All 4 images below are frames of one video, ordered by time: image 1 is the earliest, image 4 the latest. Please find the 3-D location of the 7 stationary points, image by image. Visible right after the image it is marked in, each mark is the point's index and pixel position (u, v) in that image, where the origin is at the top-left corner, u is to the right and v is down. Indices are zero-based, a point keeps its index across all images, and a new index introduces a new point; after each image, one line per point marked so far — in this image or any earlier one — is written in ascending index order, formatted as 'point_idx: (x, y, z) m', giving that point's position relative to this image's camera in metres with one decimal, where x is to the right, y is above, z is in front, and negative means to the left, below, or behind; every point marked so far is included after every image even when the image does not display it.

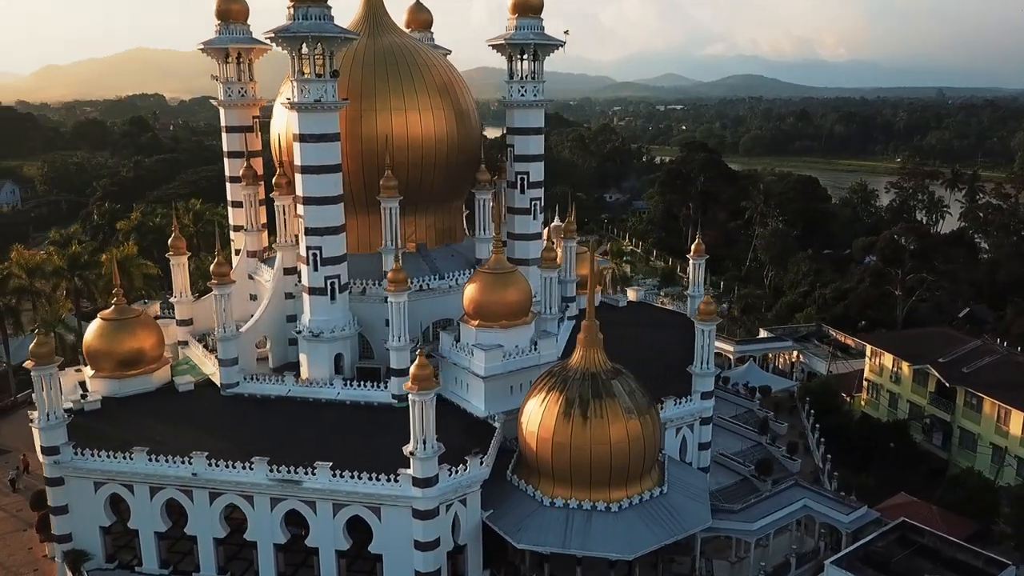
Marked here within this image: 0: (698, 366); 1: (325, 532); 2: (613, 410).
0: (+4.7, -1.9, +19.8) m
1: (-3.8, -5.0, +16.2) m
2: (+2.1, -2.5, +16.1) m
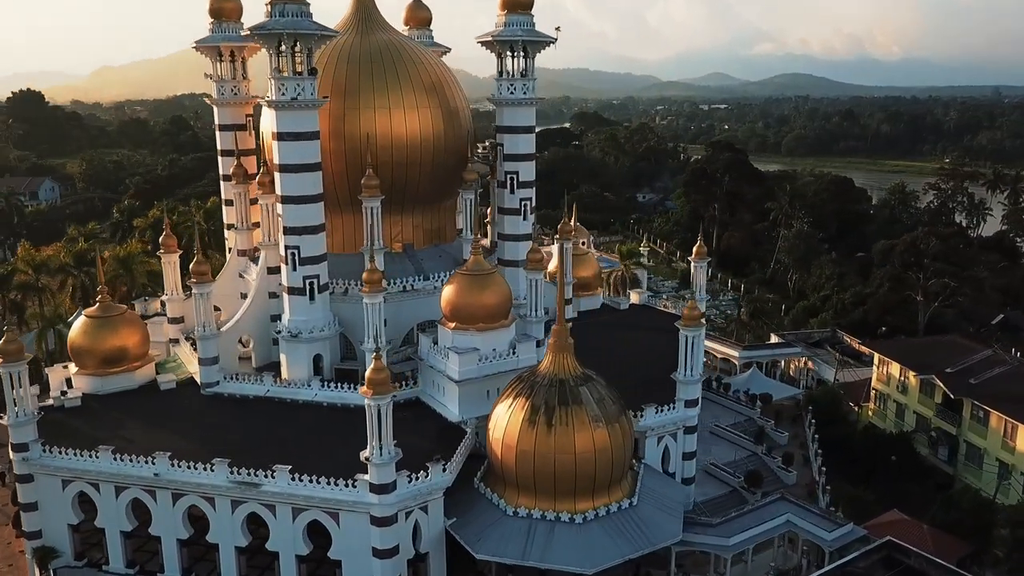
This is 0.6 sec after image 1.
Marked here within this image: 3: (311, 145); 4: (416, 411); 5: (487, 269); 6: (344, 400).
0: (+4.1, -2.1, +19.2) m
1: (-4.6, -5.0, +16.0) m
2: (+1.3, -2.5, +15.6) m
3: (-5.0, +3.5, +19.6) m
4: (-2.3, -3.0, +19.3) m
5: (-0.6, +0.5, +19.2) m
6: (-4.2, -2.8, +19.8) m
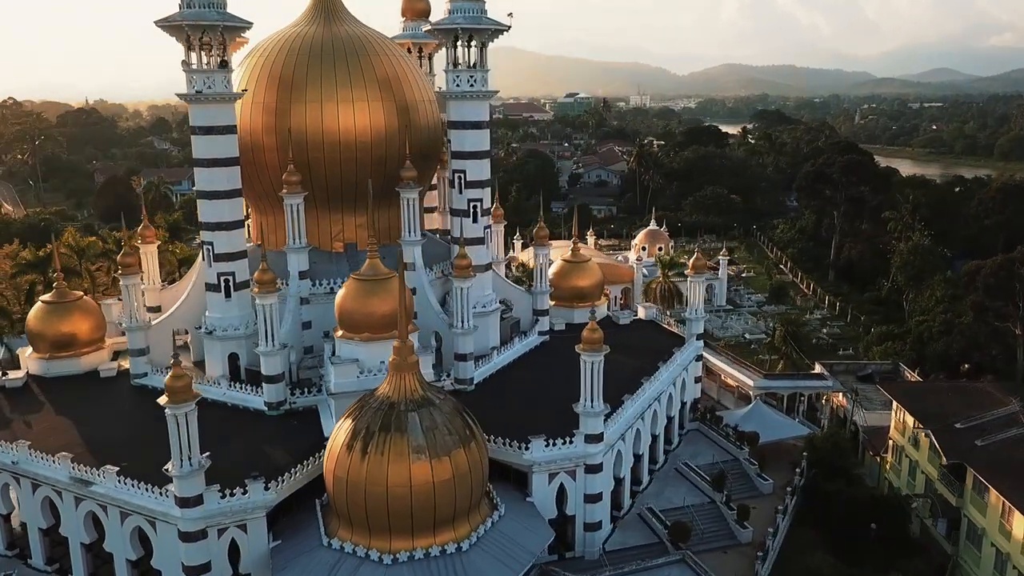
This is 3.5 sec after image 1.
0: (+1.5, -2.4, +16.8) m
1: (-7.8, -4.9, +15.6) m
2: (-2.0, -2.8, +13.9) m
3: (-6.9, +3.6, +19.2) m
4: (-4.8, -3.1, +18.3) m
5: (-2.9, +0.3, +17.9) m
6: (-6.4, -2.8, +19.2) m
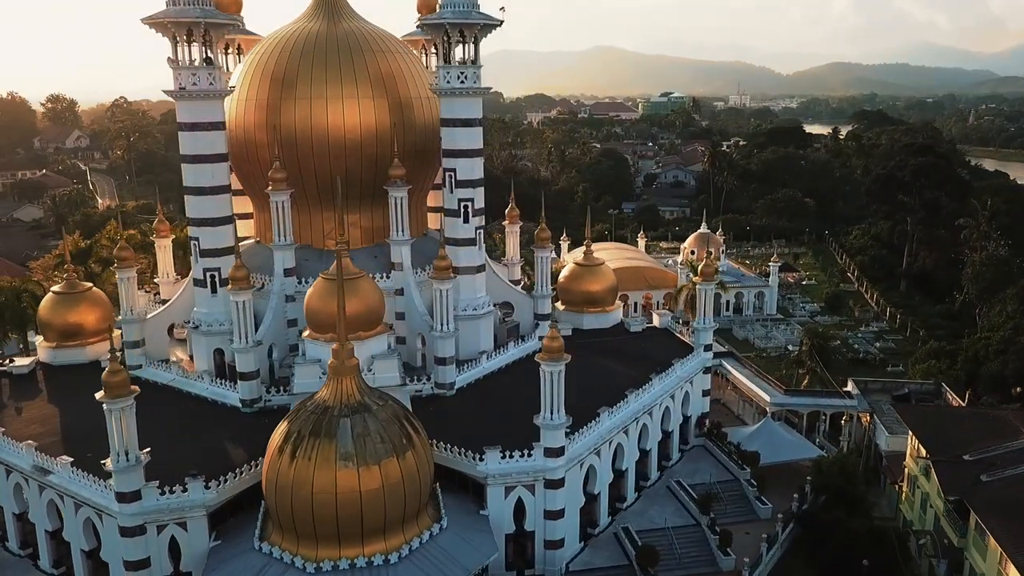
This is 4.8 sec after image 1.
0: (+0.7, -2.6, +16.0) m
1: (-8.8, -4.8, +15.9) m
2: (-3.2, -2.8, +13.5) m
3: (-7.3, +3.7, +19.3) m
4: (-5.4, -3.0, +18.2) m
5: (-3.6, +0.3, +17.6) m
6: (-7.0, -2.7, +19.3) m
